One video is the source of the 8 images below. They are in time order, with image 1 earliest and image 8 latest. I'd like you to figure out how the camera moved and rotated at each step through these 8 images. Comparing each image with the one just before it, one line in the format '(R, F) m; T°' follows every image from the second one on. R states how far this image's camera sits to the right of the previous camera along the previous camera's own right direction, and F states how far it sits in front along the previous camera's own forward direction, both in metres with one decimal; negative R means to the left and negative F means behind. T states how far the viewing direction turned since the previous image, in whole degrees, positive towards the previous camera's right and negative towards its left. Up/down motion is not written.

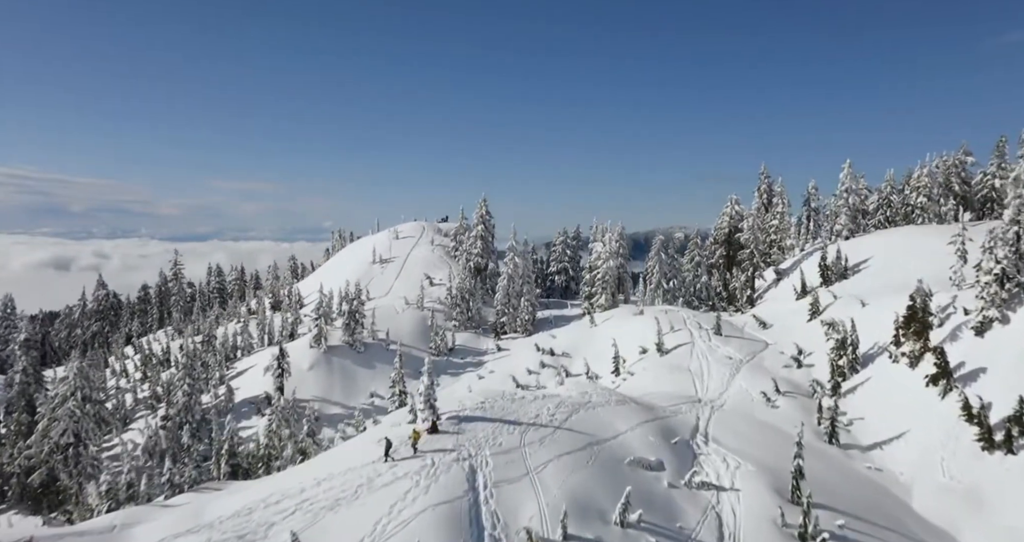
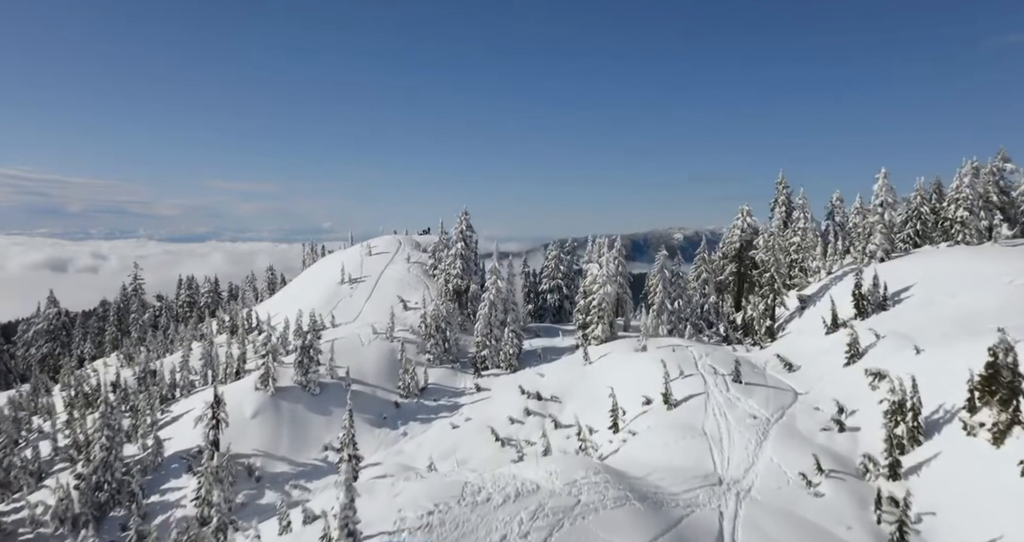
(+1.8, +12.0) m; 0°
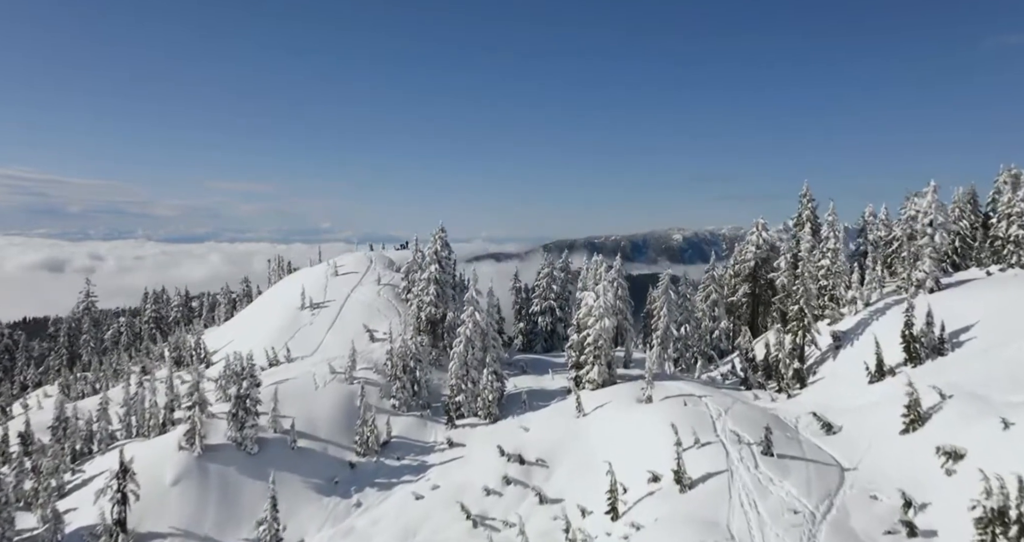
(+1.7, +12.0) m; 0°
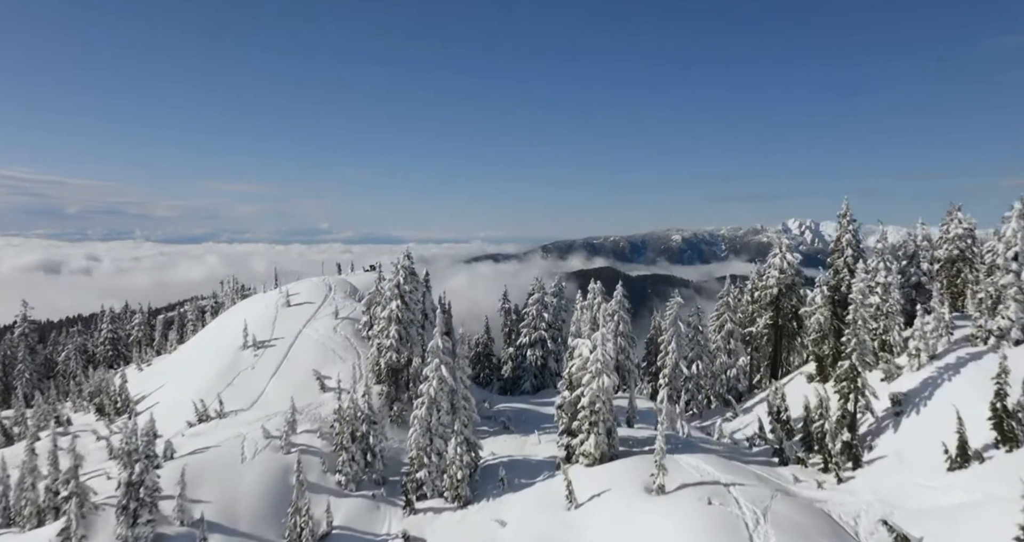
(+1.7, +13.4) m; 0°
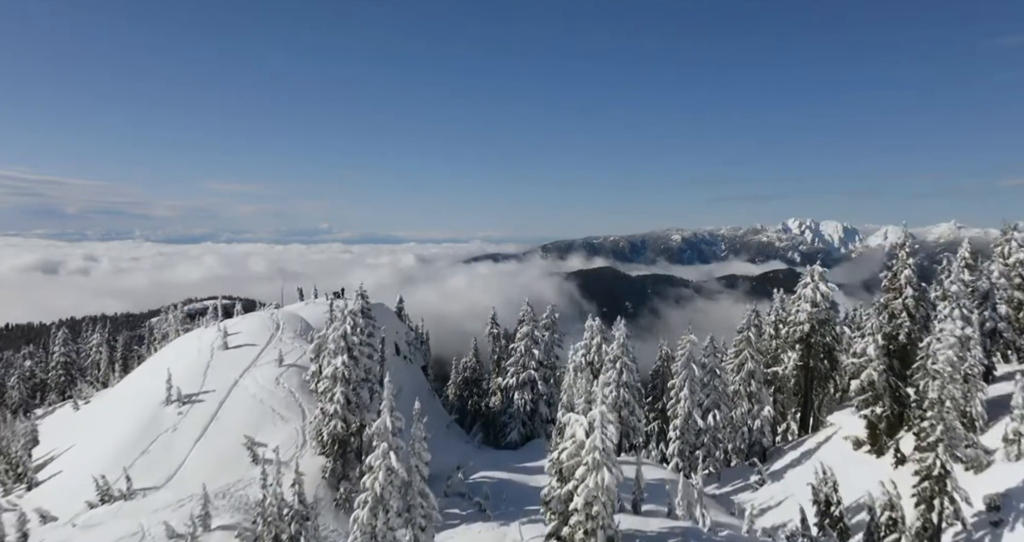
(+1.6, +12.6) m; 0°
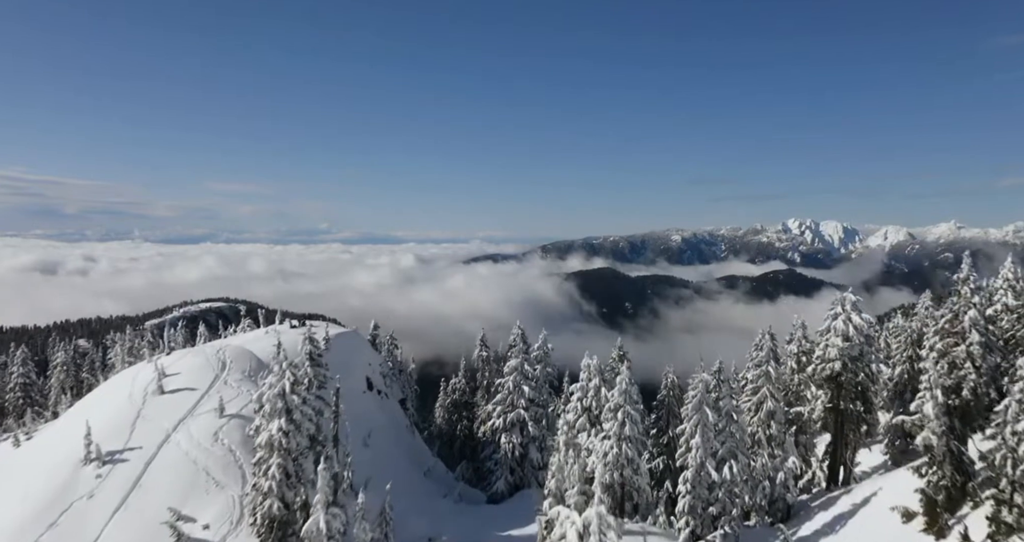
(+1.2, +9.3) m; 0°
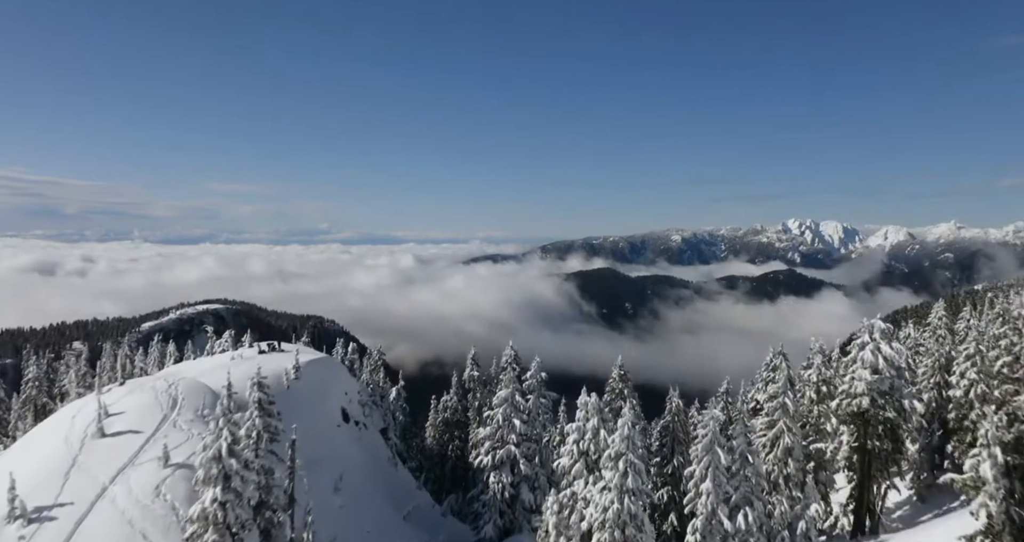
(+0.8, +6.4) m; 0°
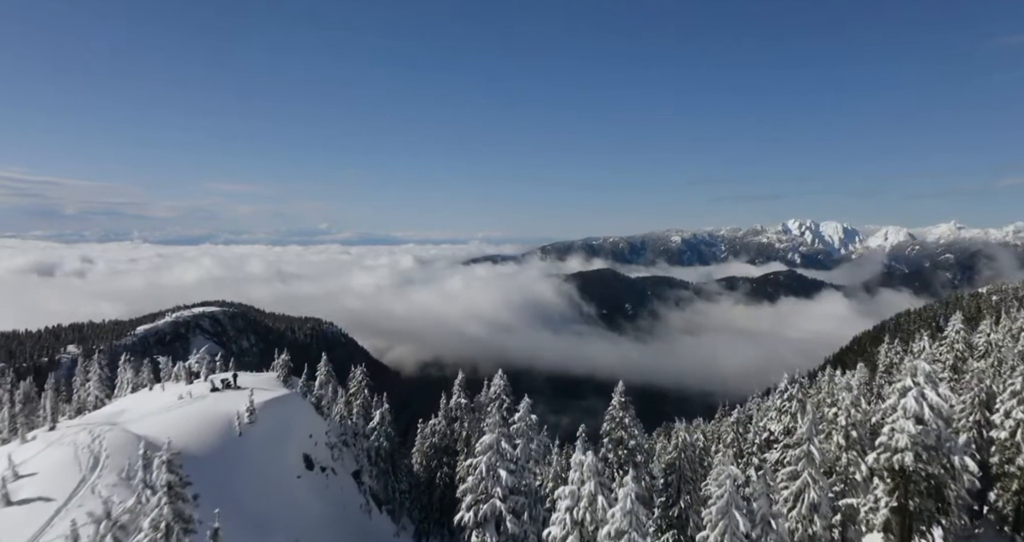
(+1.0, +7.7) m; 0°
